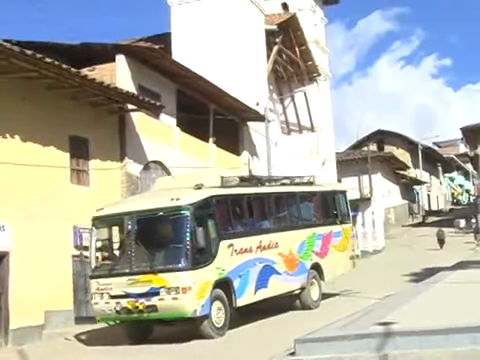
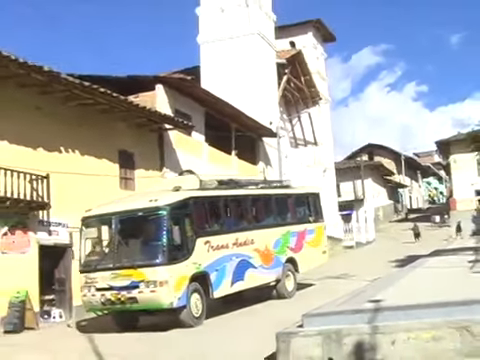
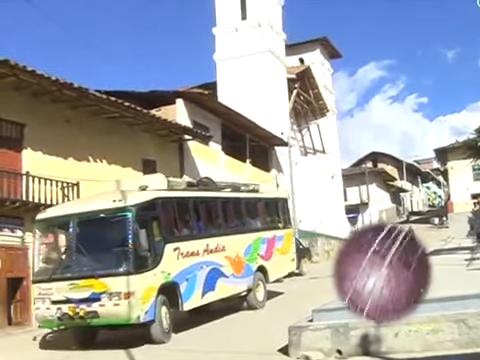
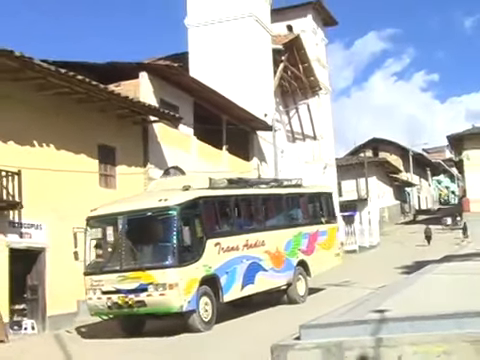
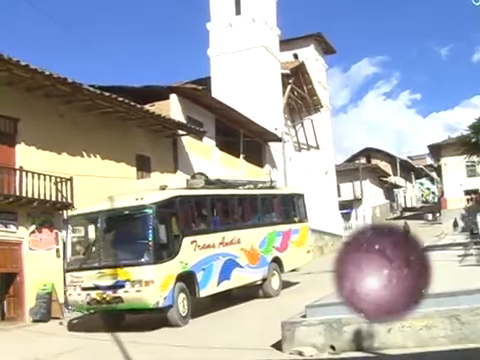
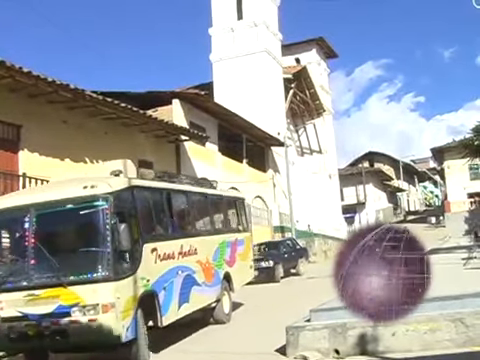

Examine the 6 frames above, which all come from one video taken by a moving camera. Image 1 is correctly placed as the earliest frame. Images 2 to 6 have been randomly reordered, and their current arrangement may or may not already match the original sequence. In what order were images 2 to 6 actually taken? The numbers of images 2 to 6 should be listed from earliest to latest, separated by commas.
4, 2, 5, 3, 6
